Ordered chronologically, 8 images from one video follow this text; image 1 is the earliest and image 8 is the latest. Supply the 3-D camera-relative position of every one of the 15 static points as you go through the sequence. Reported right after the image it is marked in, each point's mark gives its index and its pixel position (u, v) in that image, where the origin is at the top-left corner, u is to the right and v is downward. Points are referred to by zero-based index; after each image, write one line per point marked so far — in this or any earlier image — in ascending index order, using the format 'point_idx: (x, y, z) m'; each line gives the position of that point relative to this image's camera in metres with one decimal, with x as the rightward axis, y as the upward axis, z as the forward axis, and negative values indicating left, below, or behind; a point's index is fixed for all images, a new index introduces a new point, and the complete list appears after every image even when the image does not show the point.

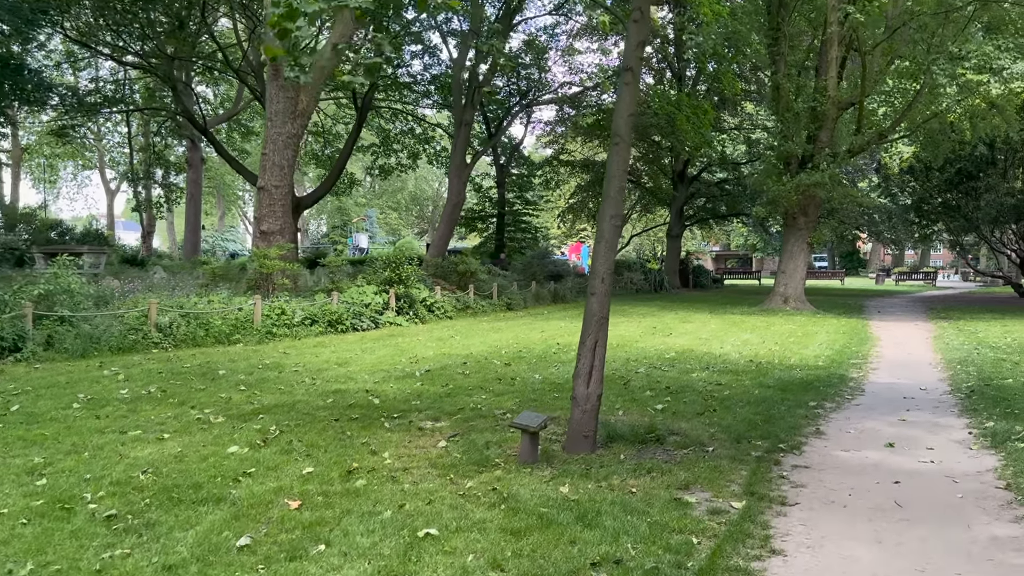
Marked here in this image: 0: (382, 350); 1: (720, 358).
0: (-2.0, -1.0, +12.0) m
1: (+3.0, -1.0, +11.5) m
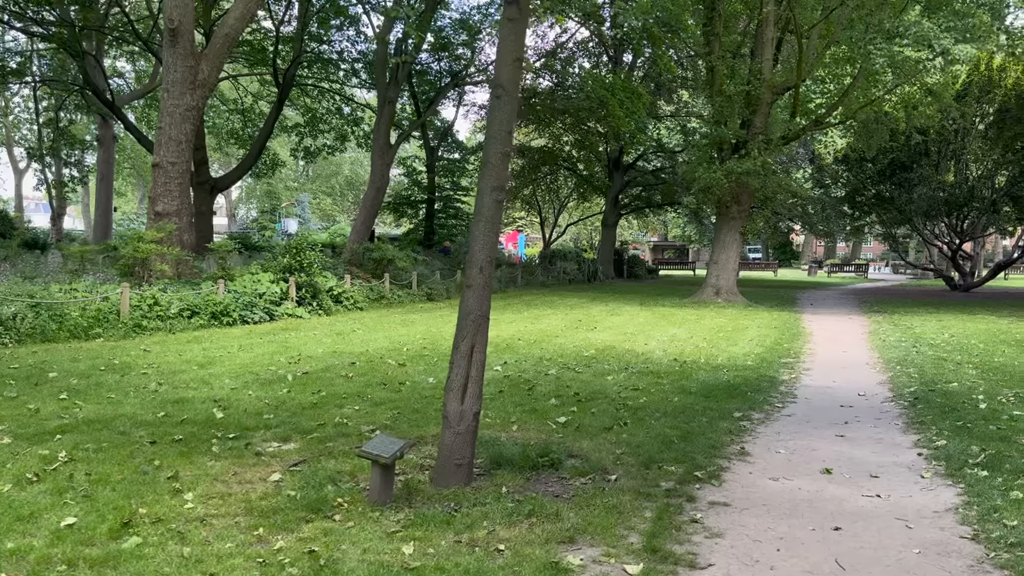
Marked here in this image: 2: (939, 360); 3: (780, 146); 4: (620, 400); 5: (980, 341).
0: (-3.4, -0.8, +10.6) m
1: (+1.7, -0.9, +10.4) m
2: (+5.5, -0.9, +10.1) m
3: (+6.5, +3.5, +19.3) m
4: (+1.0, -1.0, +7.2) m
5: (+7.1, -0.8, +11.9) m
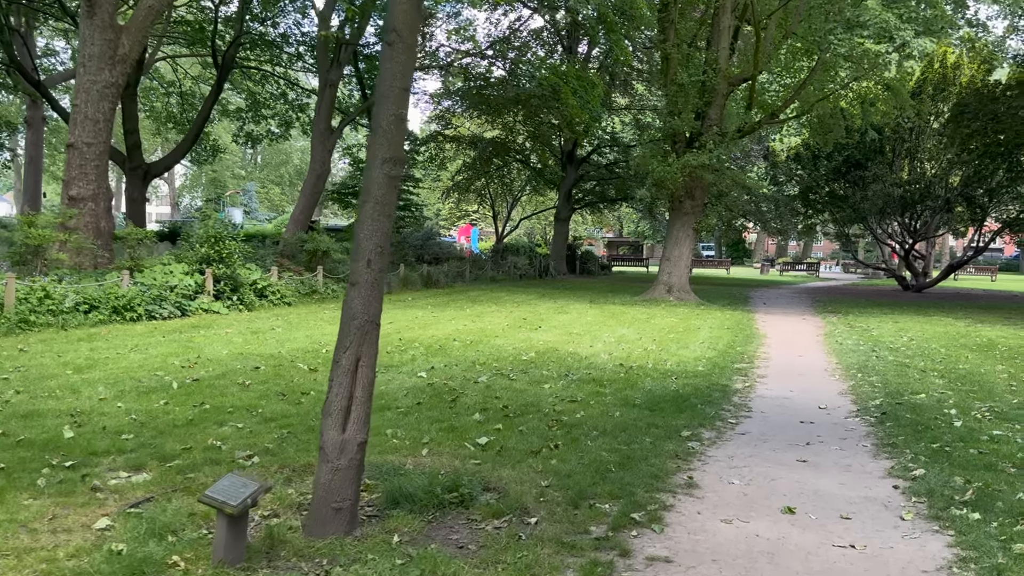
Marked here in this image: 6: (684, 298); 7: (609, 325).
0: (-4.2, -0.7, +9.4) m
1: (+0.9, -0.9, +9.5) m
2: (+4.6, -0.9, +9.4) m
3: (+5.2, +3.5, +18.6) m
4: (+0.3, -1.0, +6.3) m
5: (+6.1, -0.9, +11.3) m
6: (+4.3, -0.3, +19.7) m
7: (+1.7, -0.6, +13.8) m
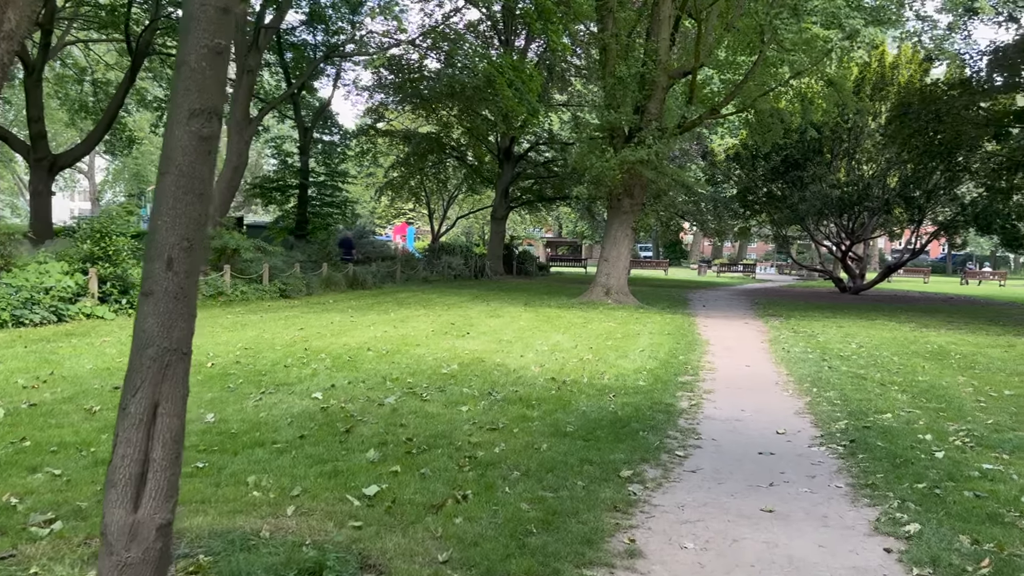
0: (-5.0, -0.7, +7.9) m
1: (0.0, -0.9, +8.4) m
2: (+3.8, -1.0, +8.6) m
3: (+3.7, +3.5, +17.8) m
4: (-0.3, -1.1, +5.2) m
5: (+5.1, -0.9, +10.6) m
6: (+2.6, -0.3, +18.9) m
7: (+0.5, -0.7, +12.8) m
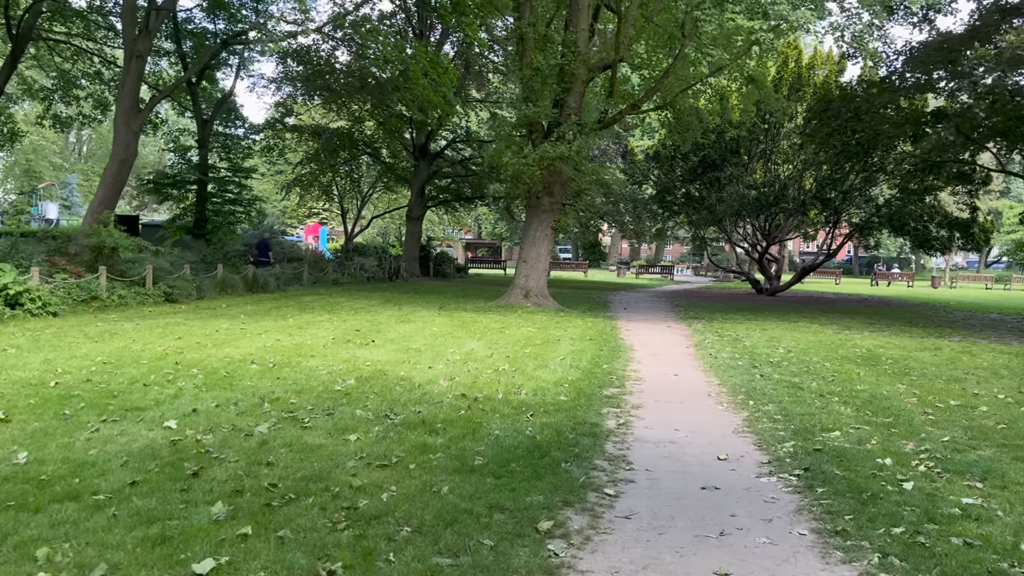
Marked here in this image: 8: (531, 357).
0: (-5.9, -0.8, +6.4) m
1: (-0.9, -0.9, +7.3) m
2: (+2.8, -1.0, +8.0) m
3: (+1.8, +3.4, +17.1) m
4: (-0.9, -1.1, +4.1) m
5: (+4.0, -0.9, +10.1) m
6: (+0.7, -0.4, +18.0) m
7: (-0.8, -0.7, +11.7) m
8: (+0.2, -0.8, +9.7) m
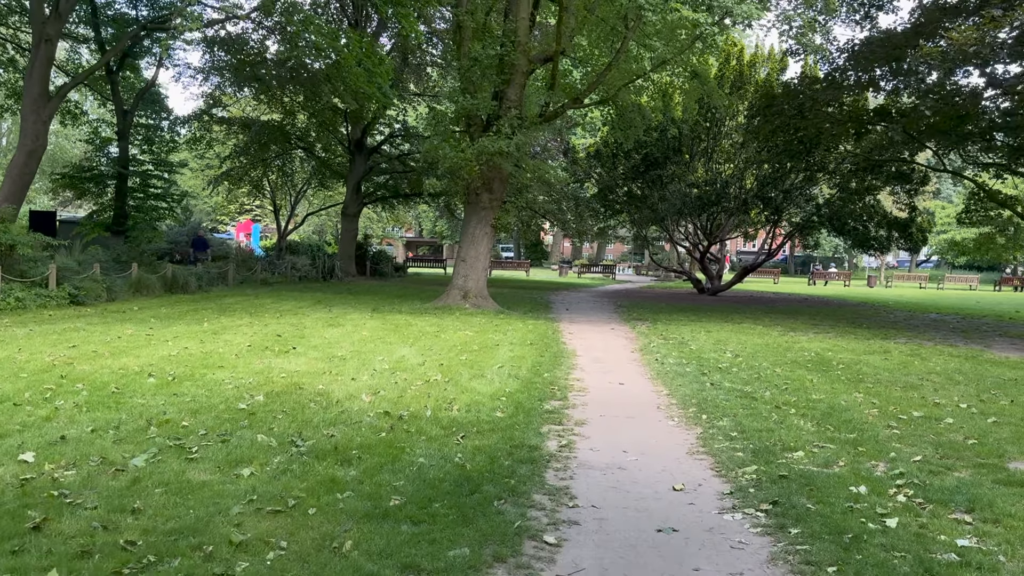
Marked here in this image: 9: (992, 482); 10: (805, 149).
0: (-6.4, -0.8, +5.2) m
1: (-1.5, -1.0, +6.5) m
2: (+2.2, -1.1, +7.4) m
3: (+0.5, +3.4, +16.5) m
4: (-1.2, -1.1, +3.3) m
5: (+3.2, -1.0, +9.6) m
6: (-0.7, -0.4, +17.3) m
7: (-1.7, -0.8, +10.9) m
8: (-0.5, -0.9, +9.0) m
9: (+2.9, -1.2, +4.7) m
10: (+7.0, +3.3, +18.9) m
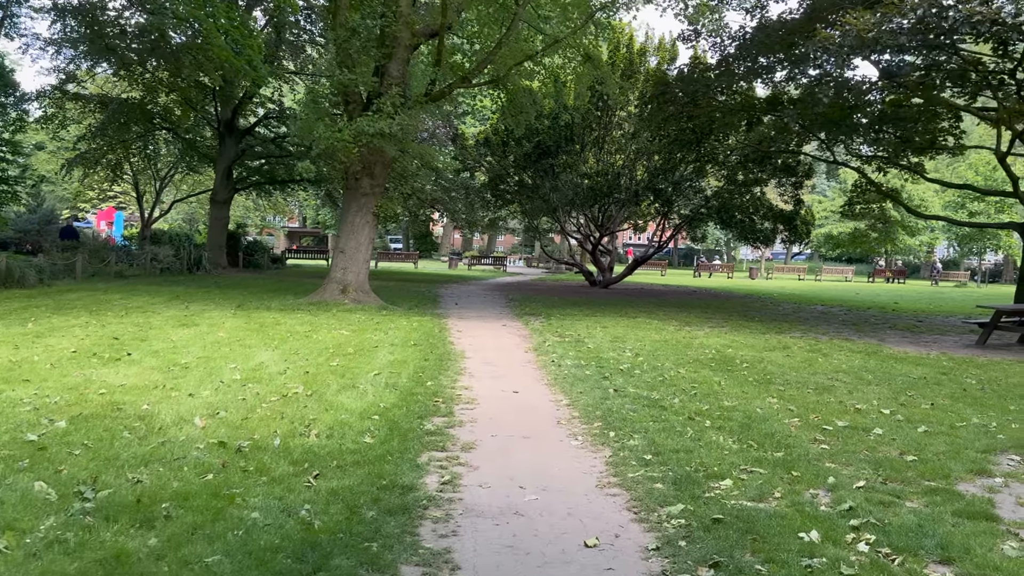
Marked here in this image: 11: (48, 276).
0: (-7.0, -0.8, +3.2) m
1: (-2.3, -1.0, +5.2) m
2: (+1.2, -1.0, +6.5) m
3: (-1.8, +3.5, +15.2) m
4: (-1.6, -1.1, +2.0) m
5: (+1.9, -0.9, +8.8) m
6: (-3.0, -0.2, +15.9) m
7: (-3.2, -0.7, +9.5) m
8: (-1.7, -0.8, +7.7) m
9: (+2.2, -1.2, +4.0) m
10: (+4.4, +3.5, +18.6) m
11: (-10.9, +0.3, +18.6) m
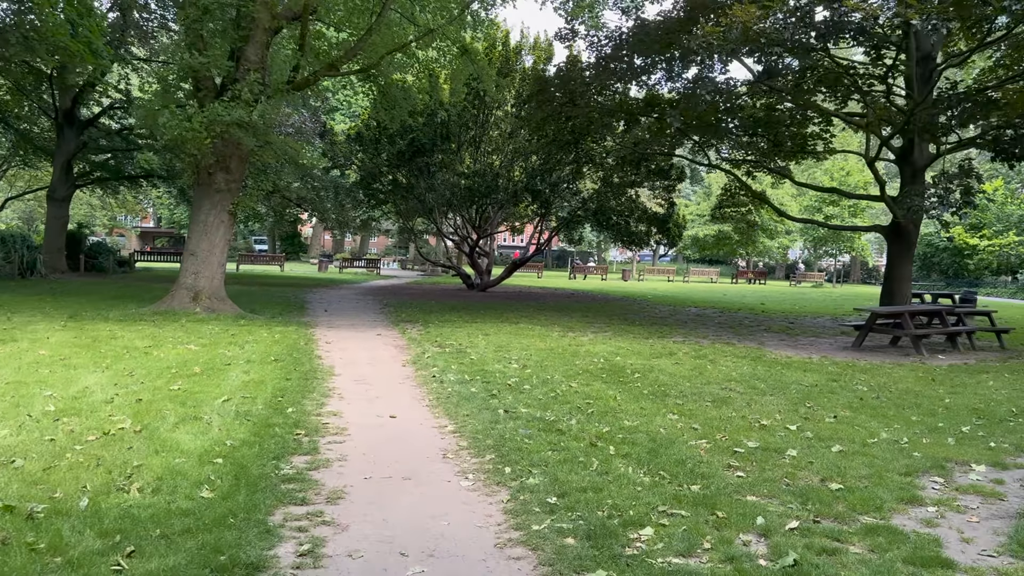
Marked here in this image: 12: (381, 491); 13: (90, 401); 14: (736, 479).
0: (-7.2, -1.0, +1.2) m
1: (-3.0, -1.1, +3.9) m
2: (+0.3, -1.1, +5.8) m
3: (-4.0, +3.4, +13.9) m
4: (-1.8, -1.2, +0.9) m
5: (+0.6, -1.0, +8.2) m
6: (-5.4, -0.4, +14.4) m
7: (-4.5, -0.8, +8.0) m
8: (-2.8, -0.9, +6.5) m
9: (+1.7, -1.2, +3.5) m
10: (+1.5, +3.4, +18.2) m
11: (-13.6, +0.1, +15.8) m
12: (-0.7, -1.1, +4.4) m
13: (-3.4, -0.9, +6.4) m
14: (+1.4, -1.2, +4.8) m
